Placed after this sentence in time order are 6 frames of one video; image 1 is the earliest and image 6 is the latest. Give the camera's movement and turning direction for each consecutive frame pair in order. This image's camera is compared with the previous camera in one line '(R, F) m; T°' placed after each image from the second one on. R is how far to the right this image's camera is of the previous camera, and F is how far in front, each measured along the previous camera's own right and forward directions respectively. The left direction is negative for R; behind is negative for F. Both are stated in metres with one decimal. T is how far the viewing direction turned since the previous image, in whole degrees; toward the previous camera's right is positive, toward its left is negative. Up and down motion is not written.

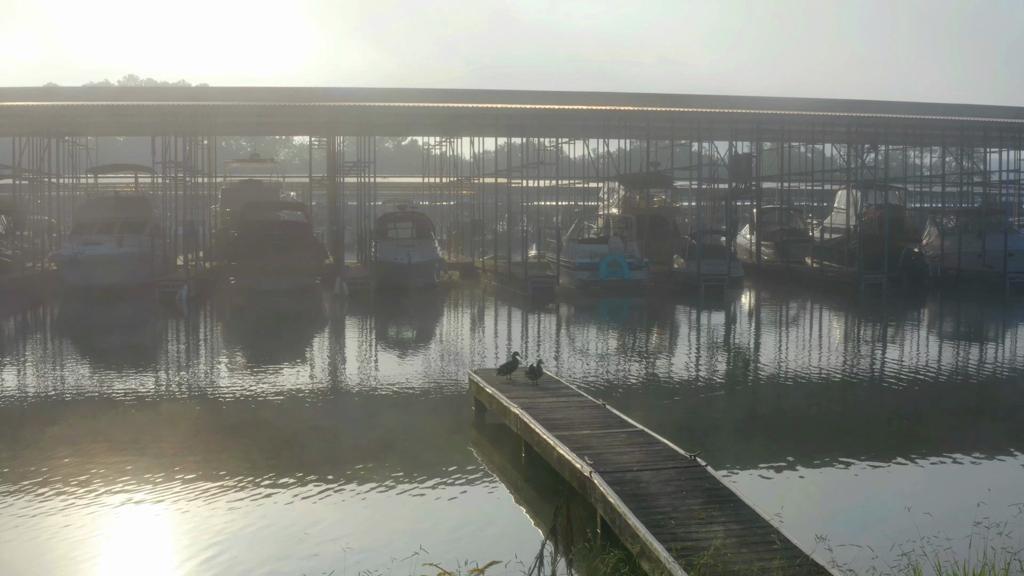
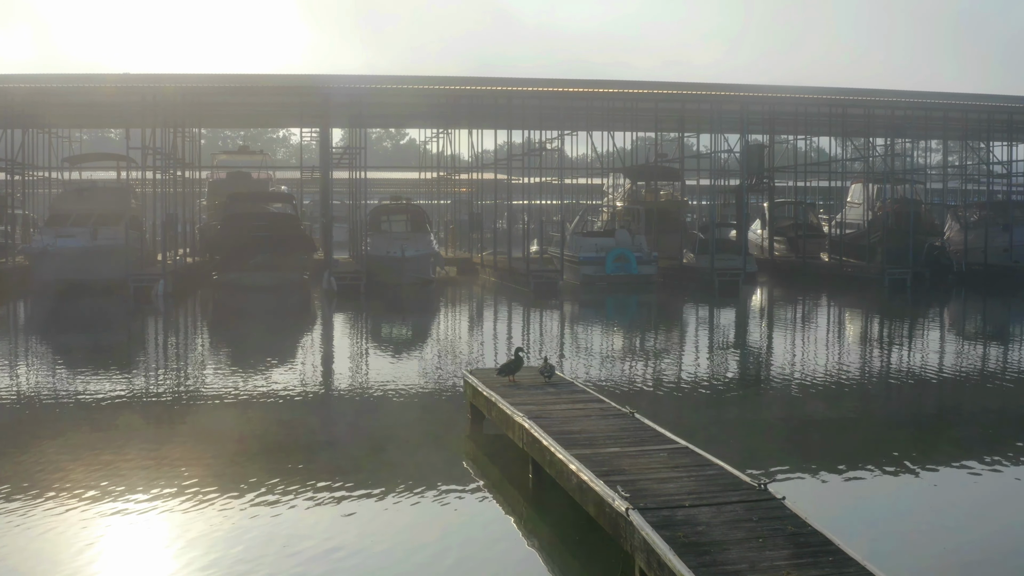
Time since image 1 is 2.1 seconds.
(0.0, +0.9) m; 0°
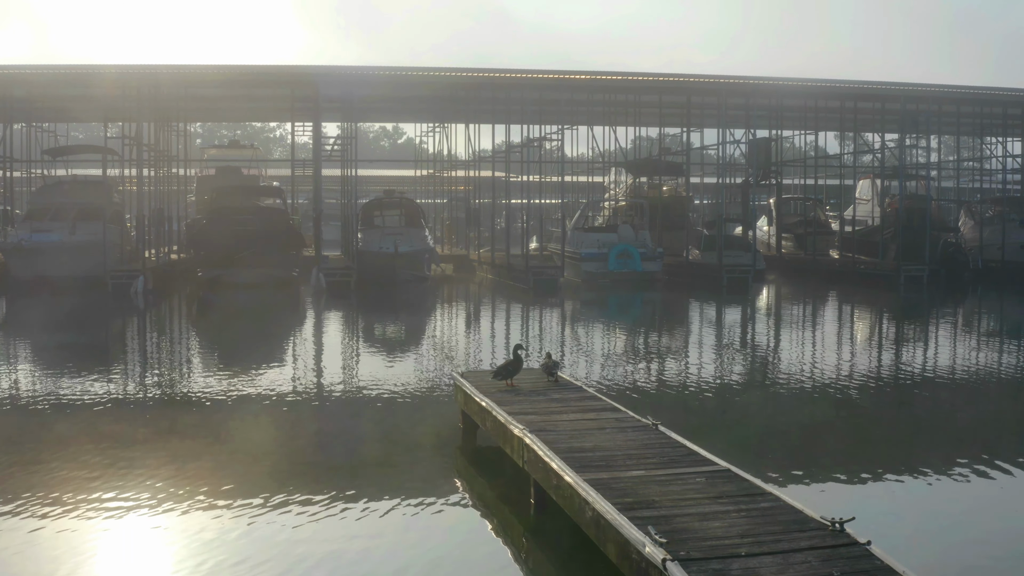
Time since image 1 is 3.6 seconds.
(0.0, +0.6) m; 0°
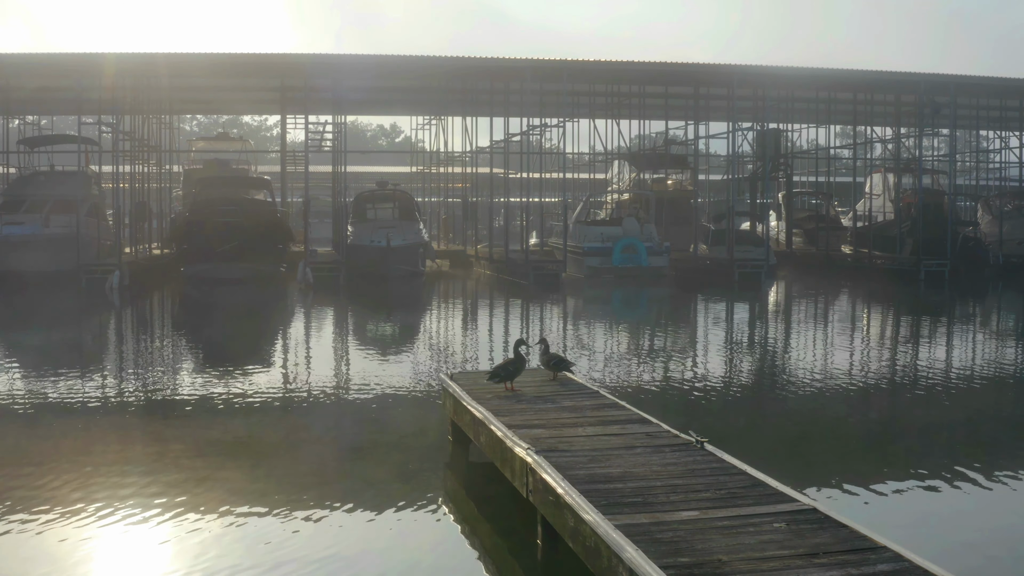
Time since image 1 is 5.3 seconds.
(0.0, +0.7) m; 0°
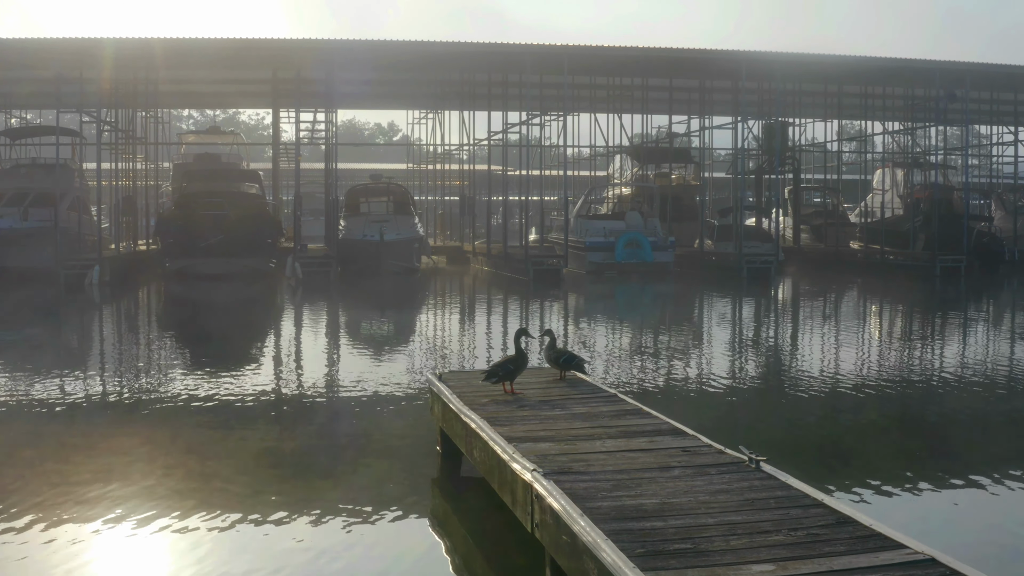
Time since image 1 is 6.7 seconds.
(0.0, +0.5) m; 0°
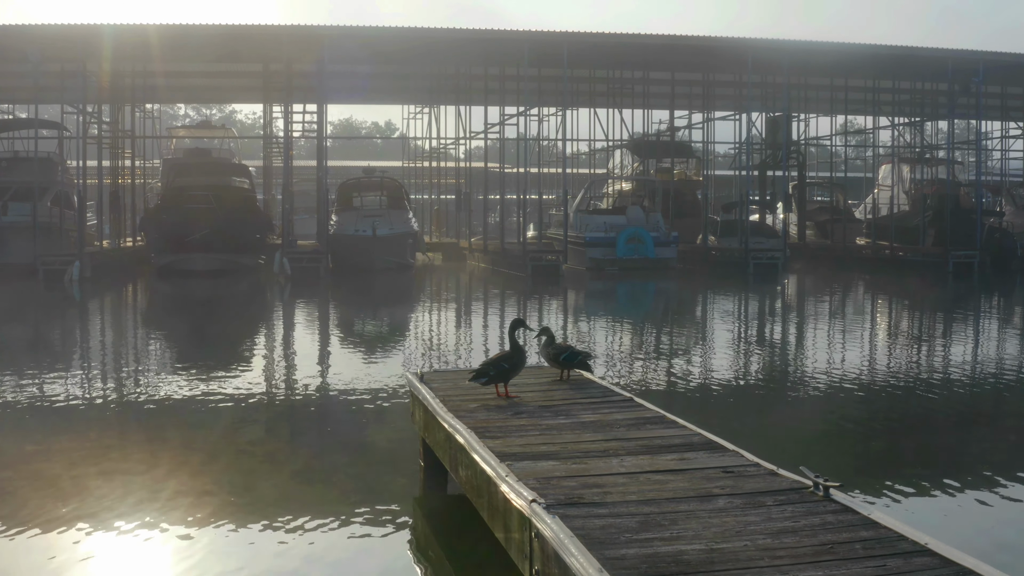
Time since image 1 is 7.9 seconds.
(0.0, +0.4) m; 0°
